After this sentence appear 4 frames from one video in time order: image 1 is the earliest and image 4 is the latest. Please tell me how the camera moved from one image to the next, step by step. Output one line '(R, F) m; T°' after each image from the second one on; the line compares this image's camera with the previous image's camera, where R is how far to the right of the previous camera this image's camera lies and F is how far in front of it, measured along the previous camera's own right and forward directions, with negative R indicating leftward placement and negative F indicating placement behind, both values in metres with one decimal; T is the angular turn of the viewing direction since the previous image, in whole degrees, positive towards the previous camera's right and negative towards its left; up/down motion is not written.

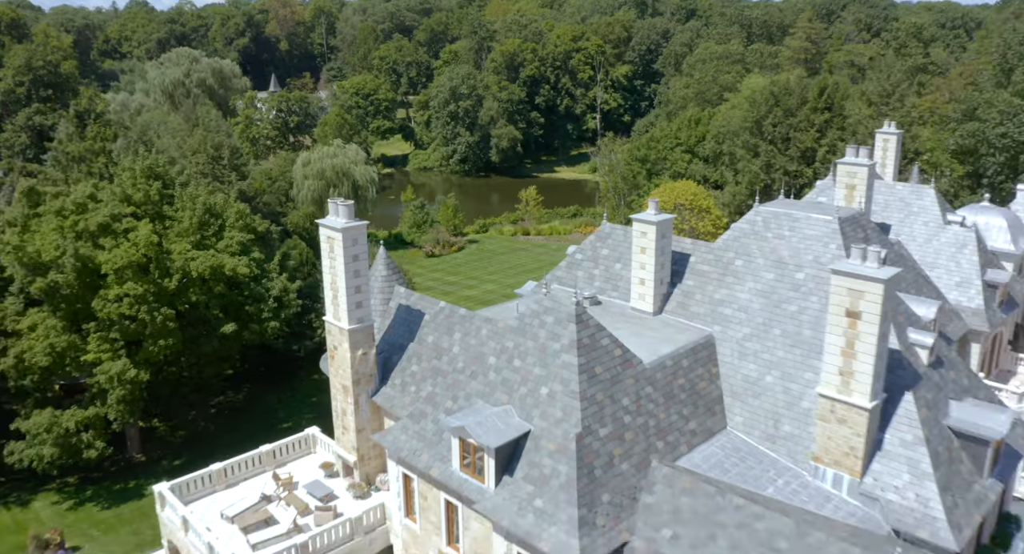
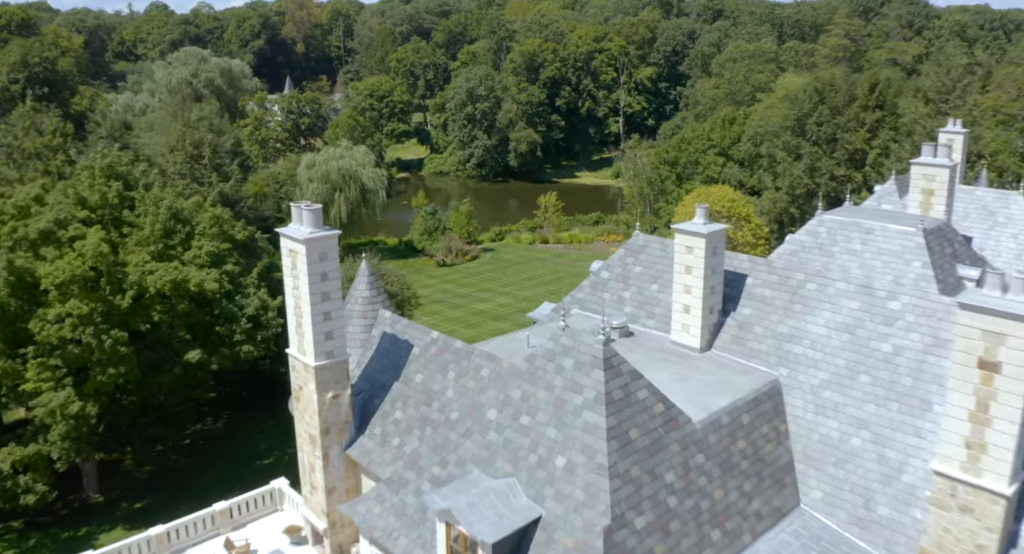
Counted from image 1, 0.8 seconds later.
(+0.2, +3.4) m; -1°
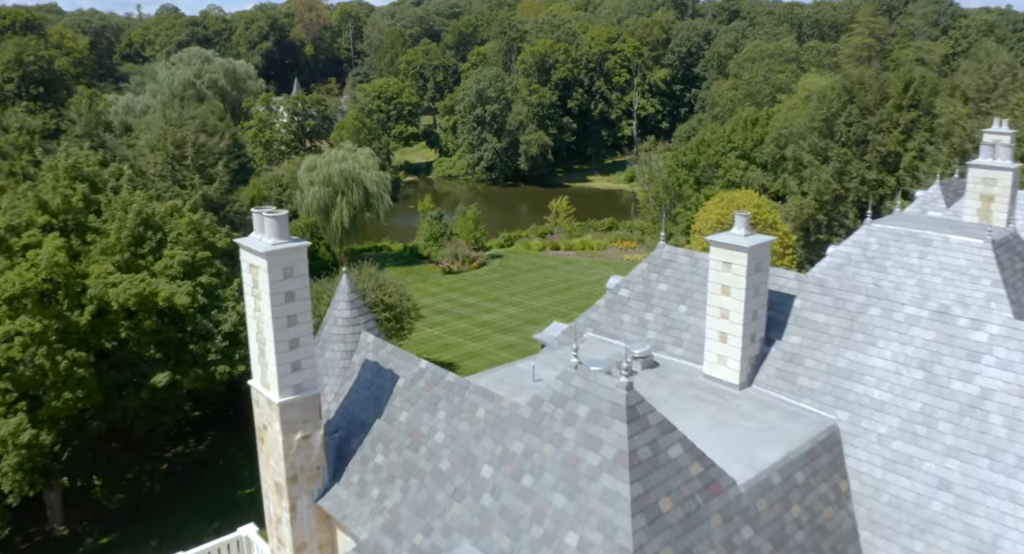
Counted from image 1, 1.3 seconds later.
(+0.1, +2.1) m; -1°
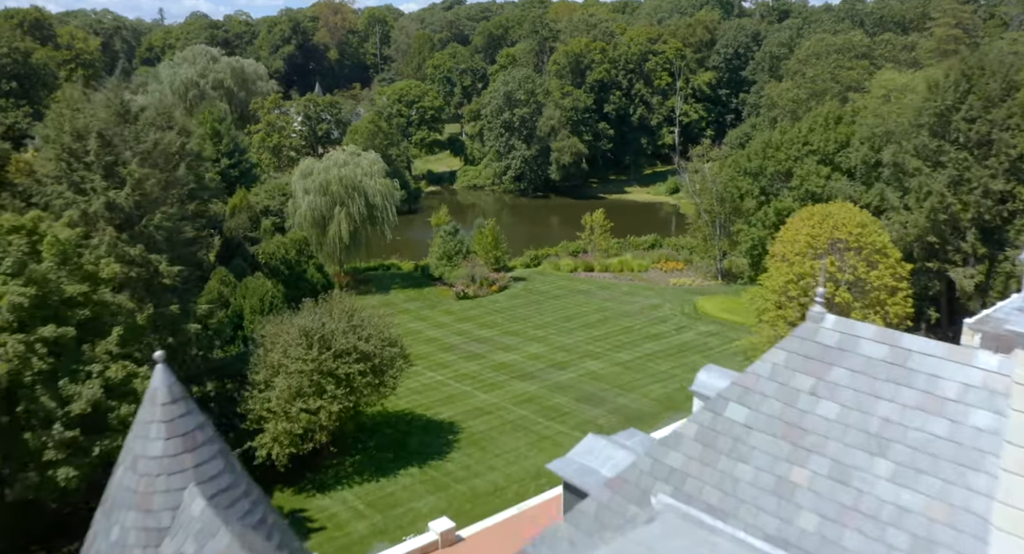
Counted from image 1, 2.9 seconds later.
(+0.3, +6.6) m; -2°
